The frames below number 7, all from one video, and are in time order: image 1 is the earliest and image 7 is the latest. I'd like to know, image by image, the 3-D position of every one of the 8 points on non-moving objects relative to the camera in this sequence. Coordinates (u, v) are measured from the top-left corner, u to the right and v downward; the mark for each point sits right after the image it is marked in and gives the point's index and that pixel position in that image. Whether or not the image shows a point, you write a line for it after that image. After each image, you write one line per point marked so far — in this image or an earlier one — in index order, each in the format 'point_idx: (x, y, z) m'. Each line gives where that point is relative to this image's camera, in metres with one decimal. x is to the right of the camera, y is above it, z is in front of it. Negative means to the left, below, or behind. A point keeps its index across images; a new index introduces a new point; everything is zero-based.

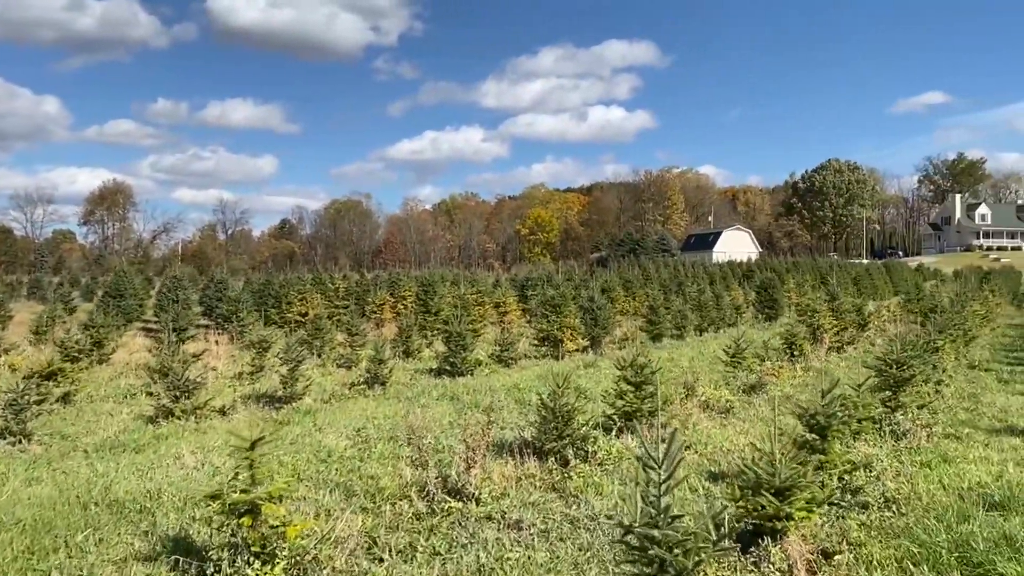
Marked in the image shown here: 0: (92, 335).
0: (-7.6, -0.9, +15.8) m
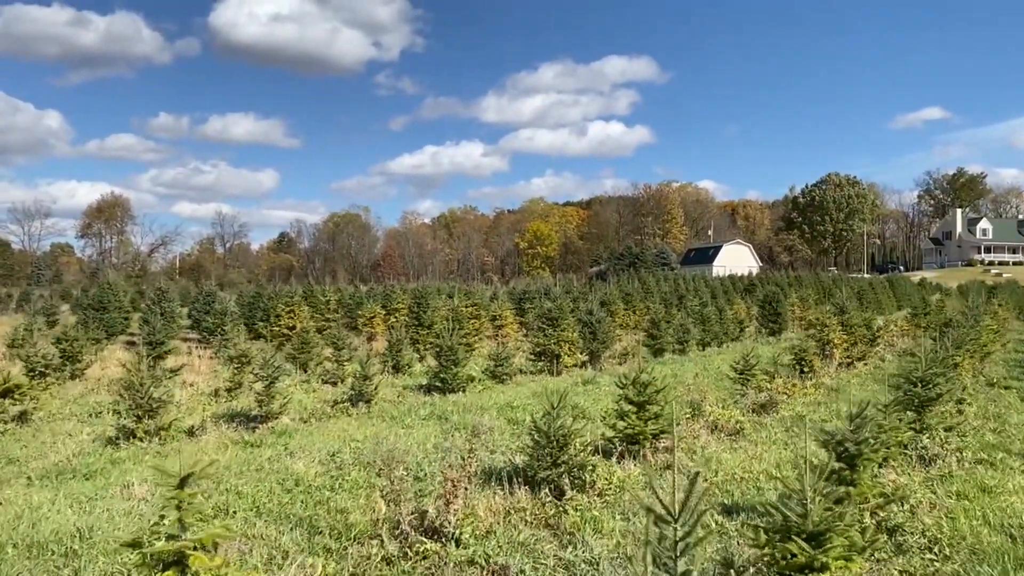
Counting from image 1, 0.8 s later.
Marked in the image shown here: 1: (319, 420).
0: (-7.7, -1.1, +15.0) m
1: (-2.4, -1.7, +11.0) m
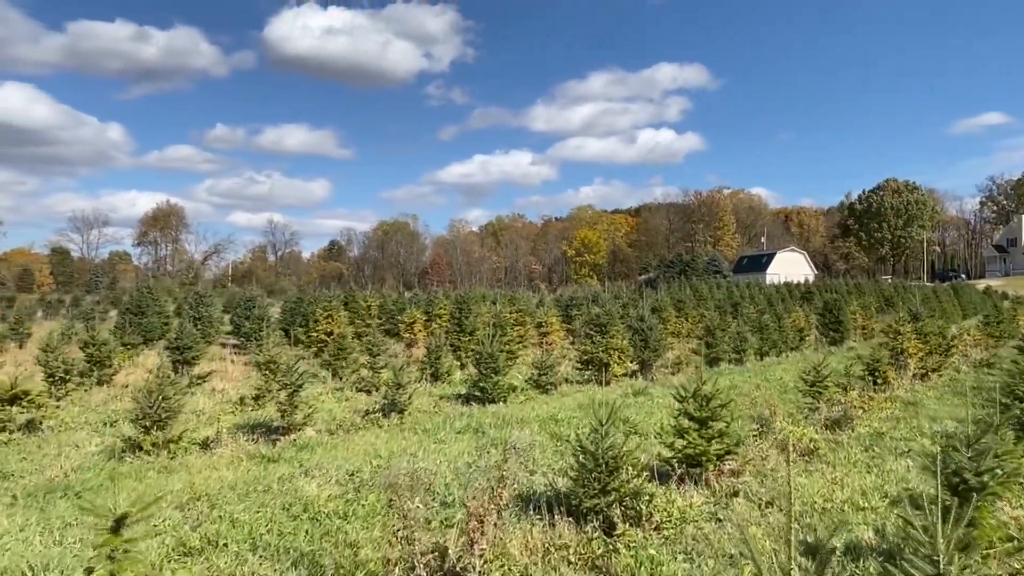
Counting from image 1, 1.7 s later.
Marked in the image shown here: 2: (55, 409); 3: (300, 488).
0: (-7.0, -1.1, +14.5) m
1: (-1.9, -1.7, +10.1) m
2: (-5.5, -1.5, +10.5) m
3: (-1.6, -1.5, +6.7) m
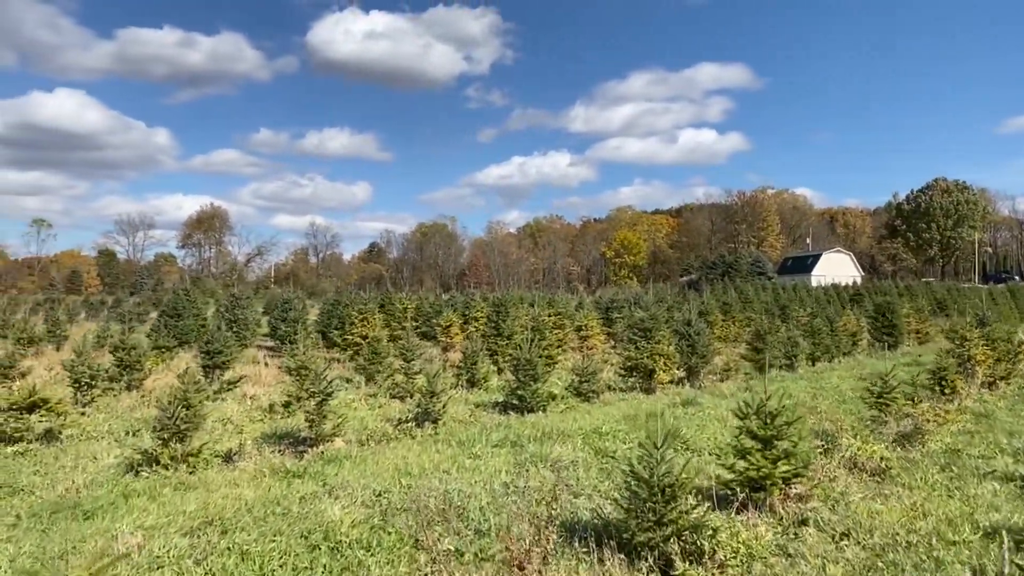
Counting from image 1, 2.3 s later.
0: (-6.3, -1.1, +14.1) m
1: (-1.5, -1.7, +9.6) m
2: (-5.0, -1.5, +10.1) m
3: (-1.3, -1.5, +6.1) m
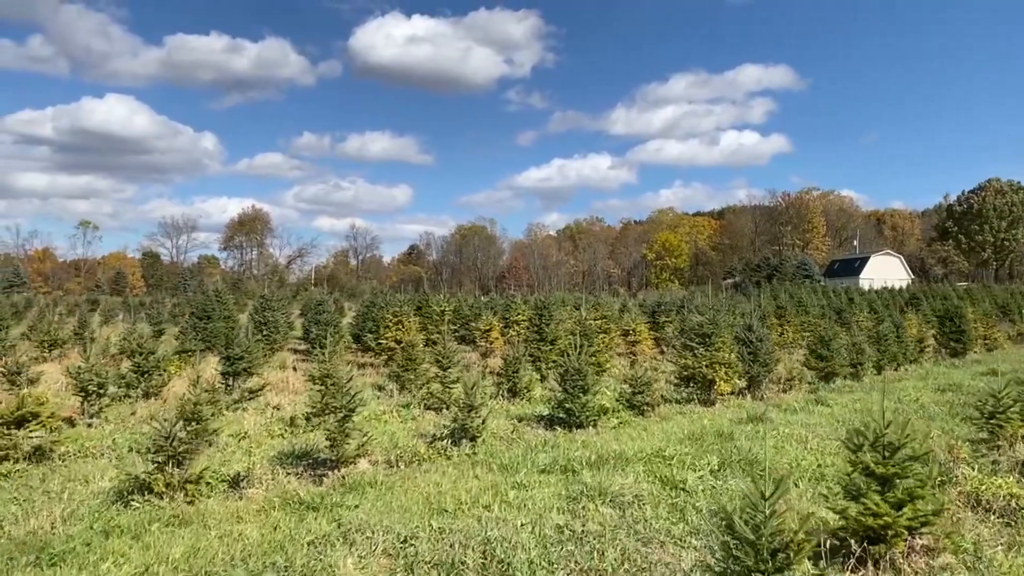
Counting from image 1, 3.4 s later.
0: (-5.6, -1.1, +13.2) m
1: (-1.0, -1.7, +8.4) m
2: (-4.5, -1.5, +9.1) m
3: (-1.0, -1.5, +4.9) m
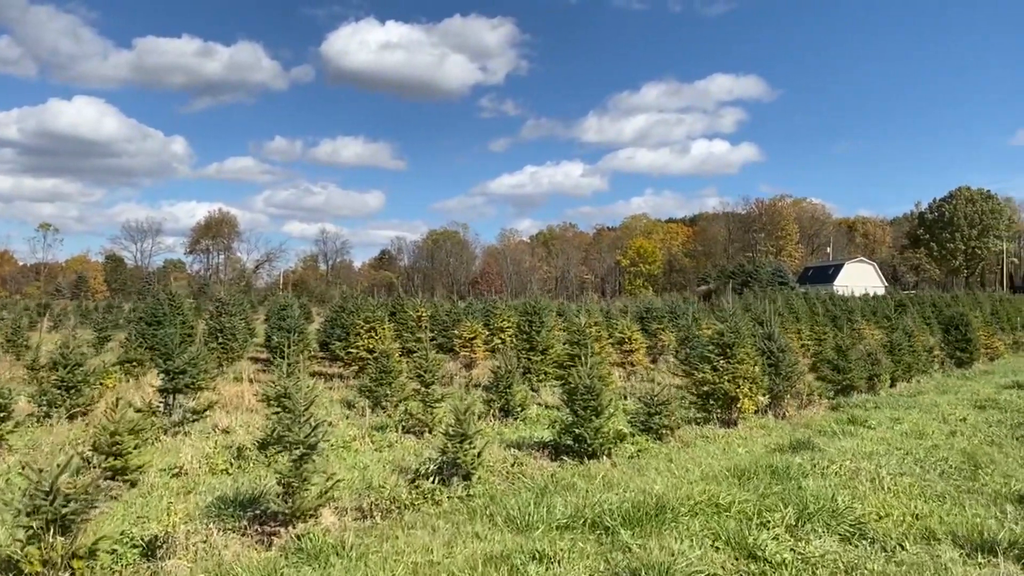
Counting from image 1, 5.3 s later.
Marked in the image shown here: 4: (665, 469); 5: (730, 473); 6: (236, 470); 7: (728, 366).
0: (-5.7, -1.1, +11.1) m
1: (-0.9, -1.7, +6.5) m
2: (-4.5, -1.5, +7.1) m
3: (-0.8, -1.5, +3.0) m
4: (+1.5, -1.7, +8.3) m
5: (+2.0, -1.6, +7.9) m
6: (-2.5, -1.6, +8.0) m
7: (+3.0, -1.0, +12.2) m
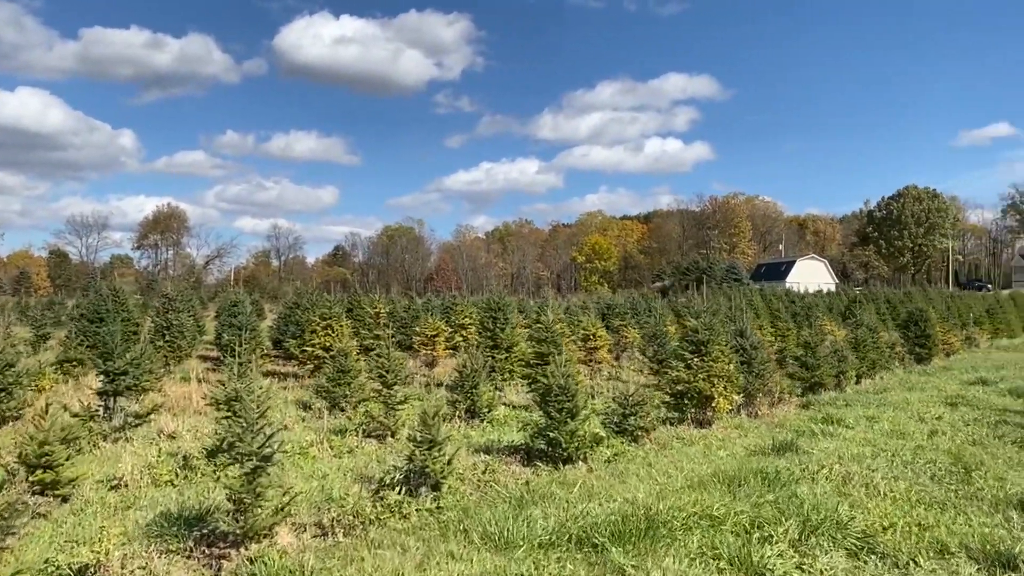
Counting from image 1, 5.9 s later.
0: (-6.1, -1.1, +10.2) m
1: (-1.1, -1.7, +5.8) m
2: (-4.7, -1.4, +6.2) m
3: (-0.8, -1.5, +2.4) m
4: (+1.2, -1.6, +7.8) m
5: (+1.7, -1.6, +7.4) m
6: (-2.7, -1.6, +7.3) m
7: (+2.5, -1.0, +11.7) m
